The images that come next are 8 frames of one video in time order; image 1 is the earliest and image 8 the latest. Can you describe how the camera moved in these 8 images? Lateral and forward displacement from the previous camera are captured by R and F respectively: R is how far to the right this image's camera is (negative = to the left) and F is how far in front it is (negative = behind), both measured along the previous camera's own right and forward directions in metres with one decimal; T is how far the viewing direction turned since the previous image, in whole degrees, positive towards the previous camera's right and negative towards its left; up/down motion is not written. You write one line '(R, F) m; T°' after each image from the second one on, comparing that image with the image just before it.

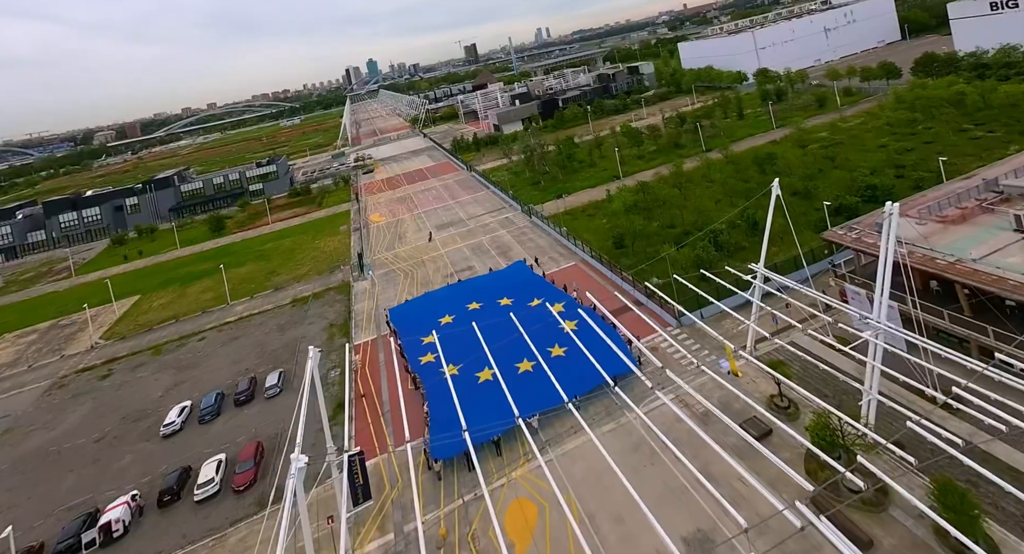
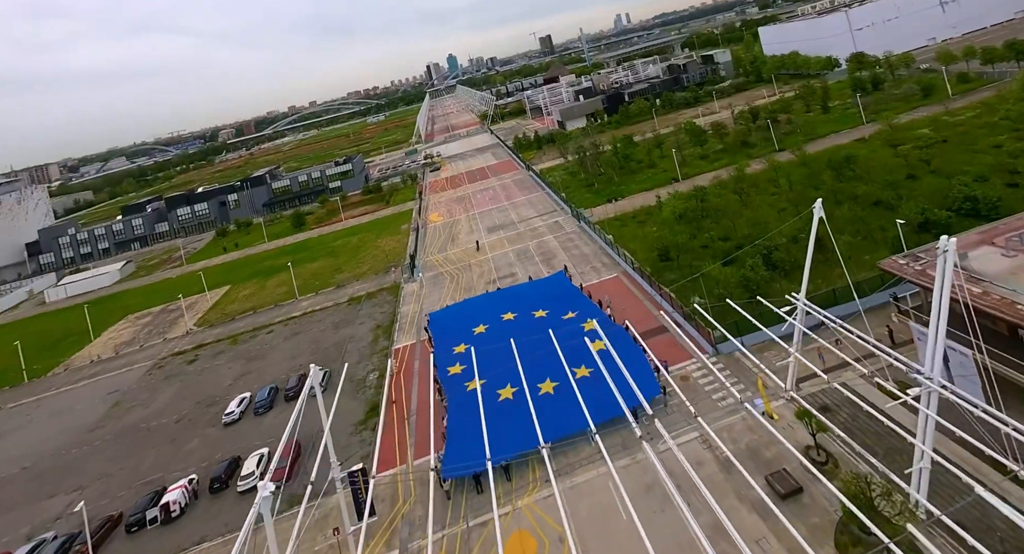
(+5.0, +0.4) m; -13°
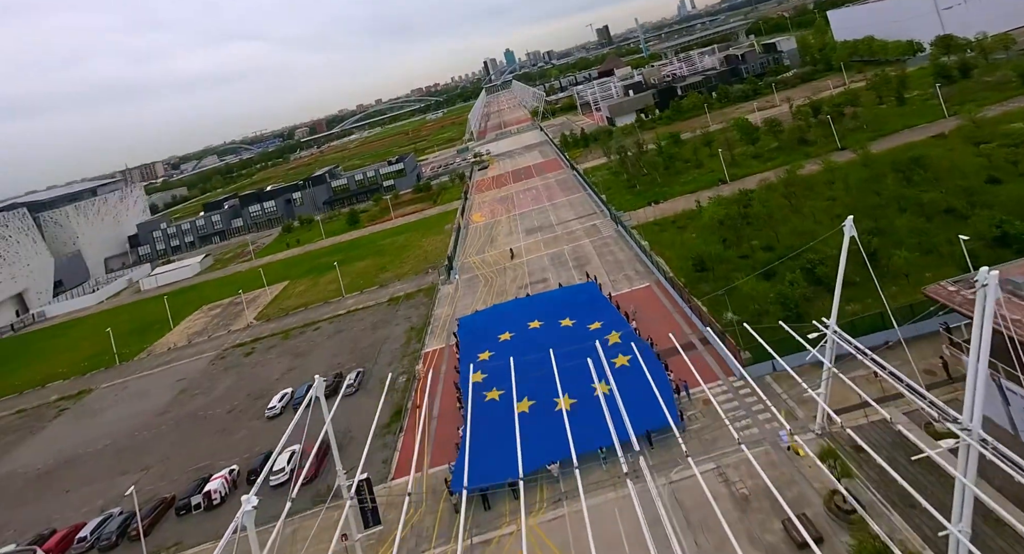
(+3.5, +0.7) m; -9°
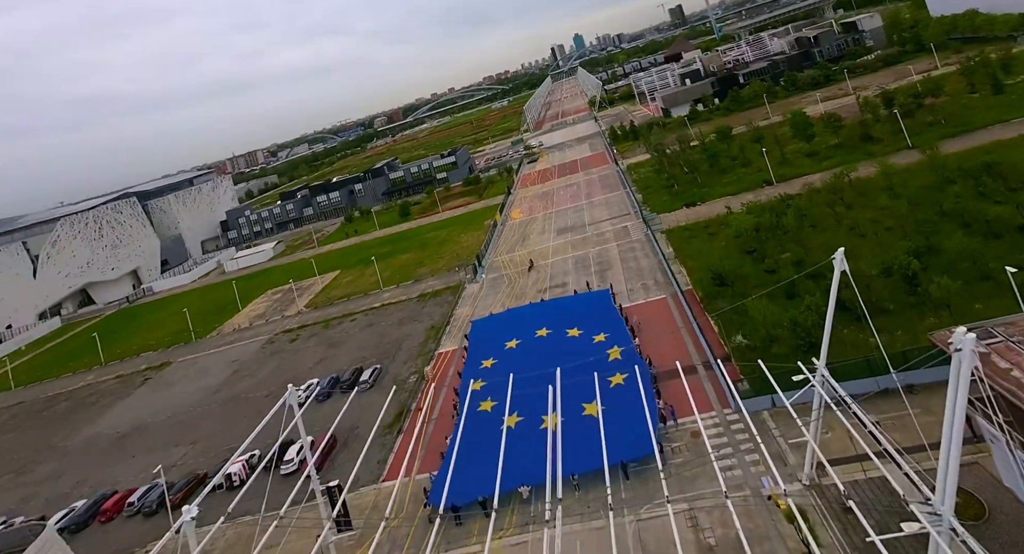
(+5.6, +1.5) m; -12°
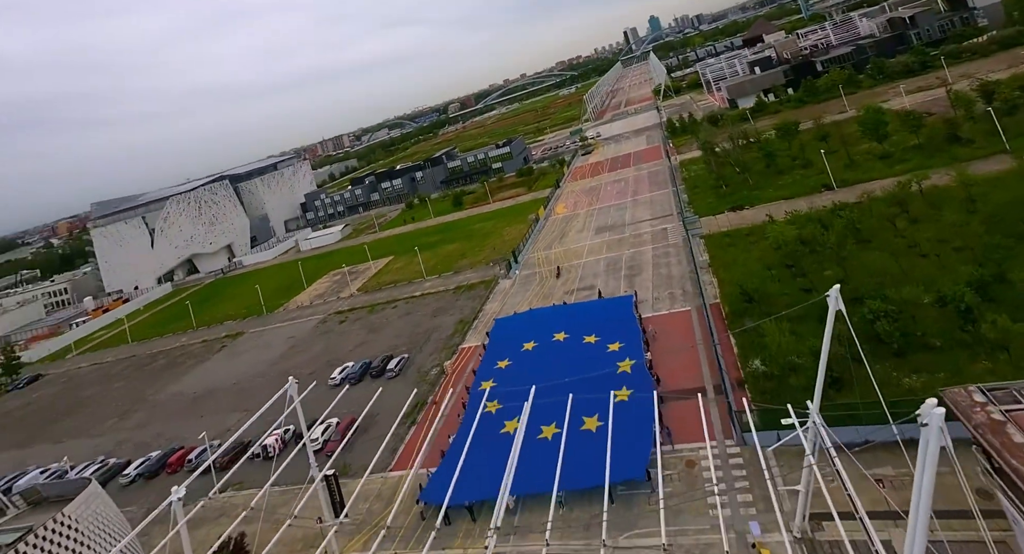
(+4.3, +1.4) m; -11°
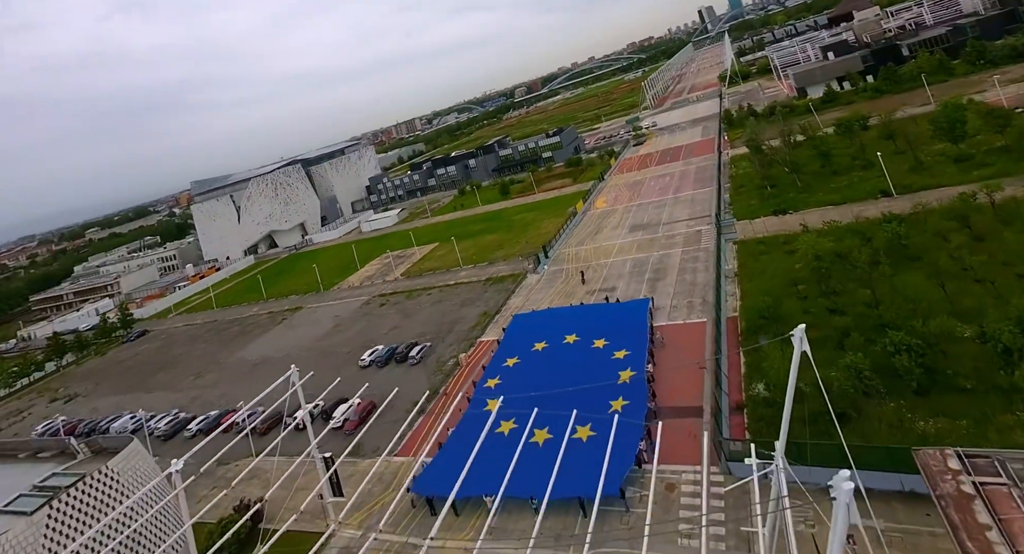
(+3.9, +1.5) m; -10°
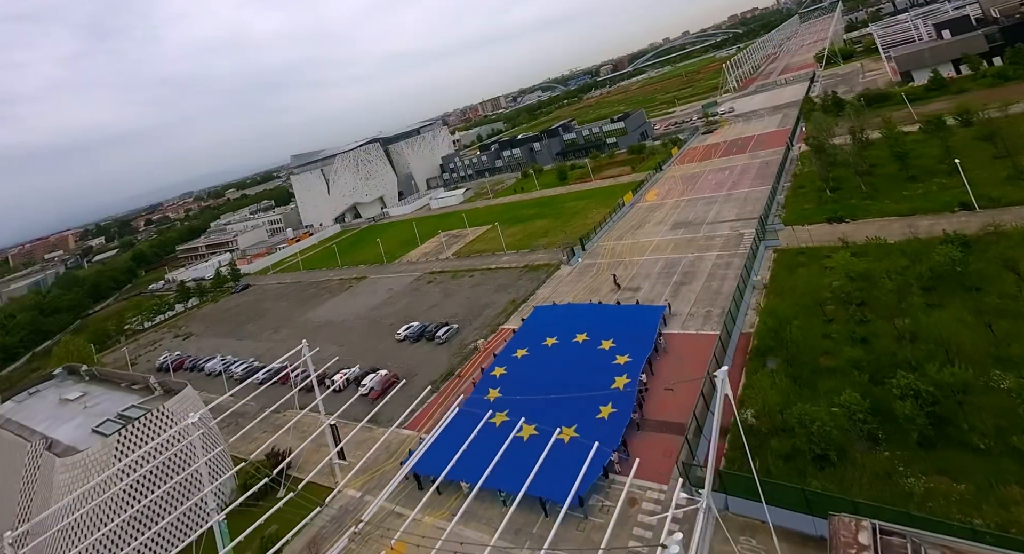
(+4.1, +1.9) m; -11°
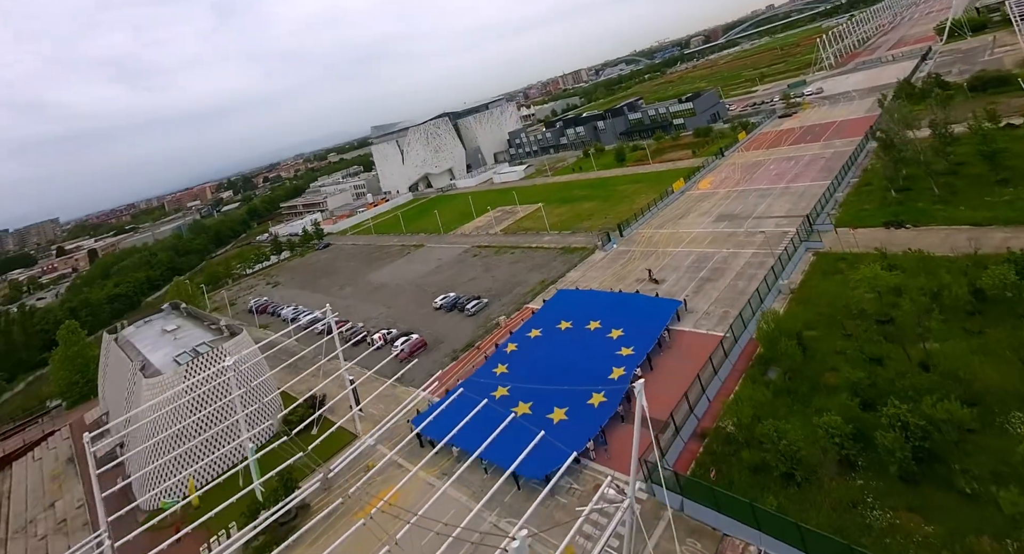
(+3.1, +1.7) m; -9°
